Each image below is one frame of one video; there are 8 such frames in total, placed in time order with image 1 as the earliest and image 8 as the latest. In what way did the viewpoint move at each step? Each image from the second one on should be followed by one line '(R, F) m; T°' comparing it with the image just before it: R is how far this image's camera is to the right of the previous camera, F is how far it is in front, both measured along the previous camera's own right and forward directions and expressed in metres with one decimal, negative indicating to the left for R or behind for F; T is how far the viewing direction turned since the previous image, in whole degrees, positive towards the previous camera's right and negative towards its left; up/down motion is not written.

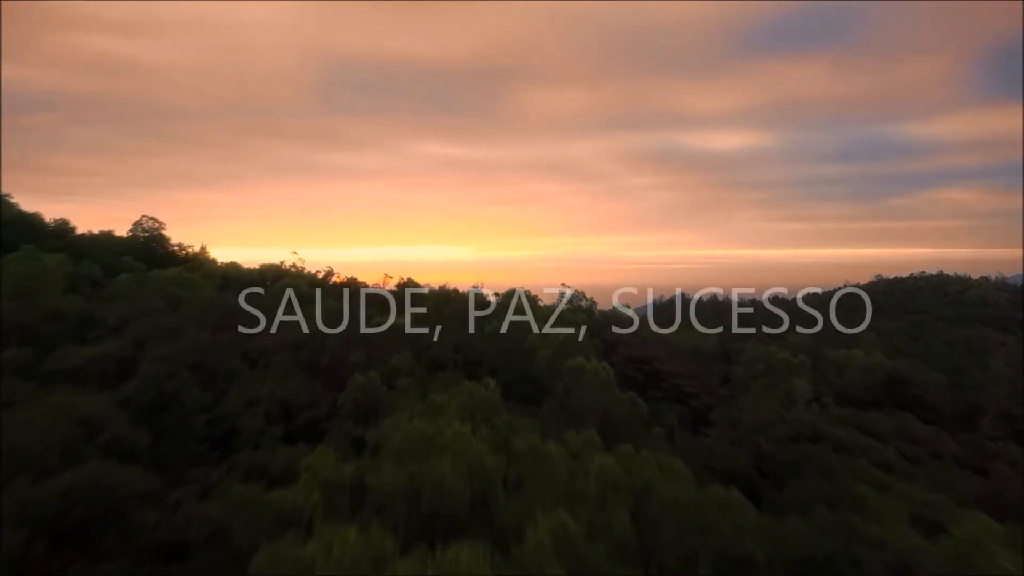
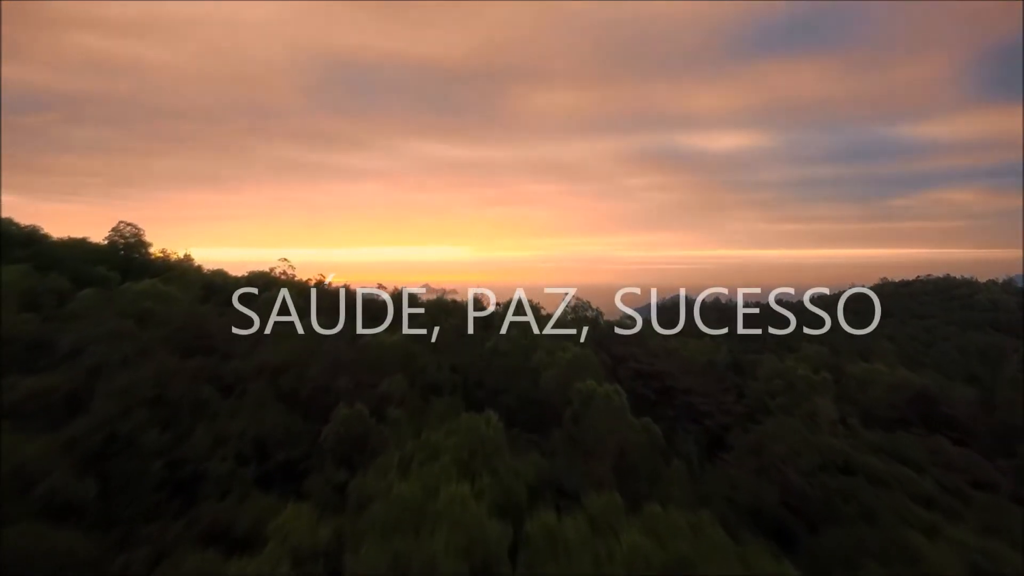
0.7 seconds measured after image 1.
(-0.1, +0.8) m; 0°
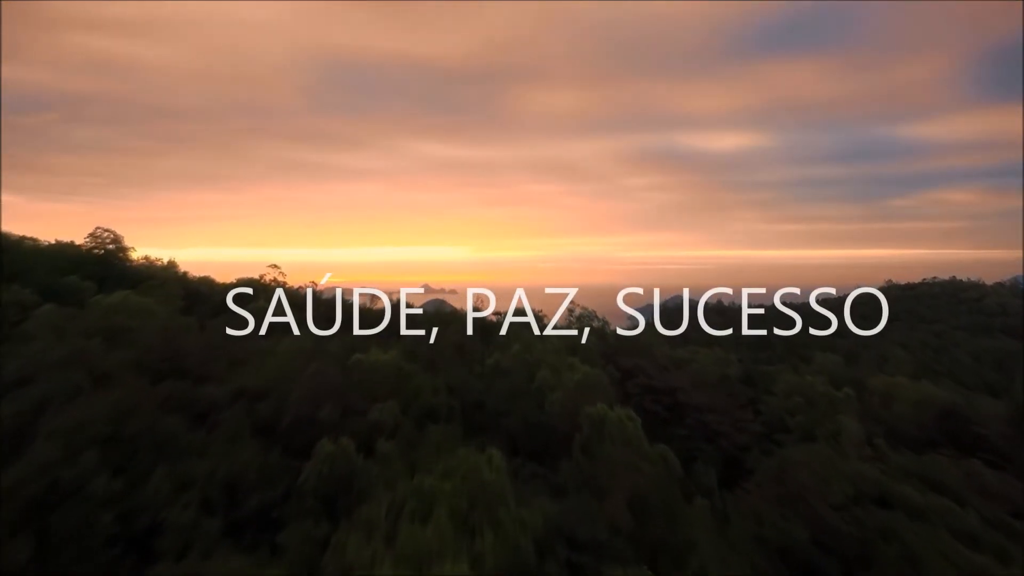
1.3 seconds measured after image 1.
(-0.1, +0.8) m; 0°
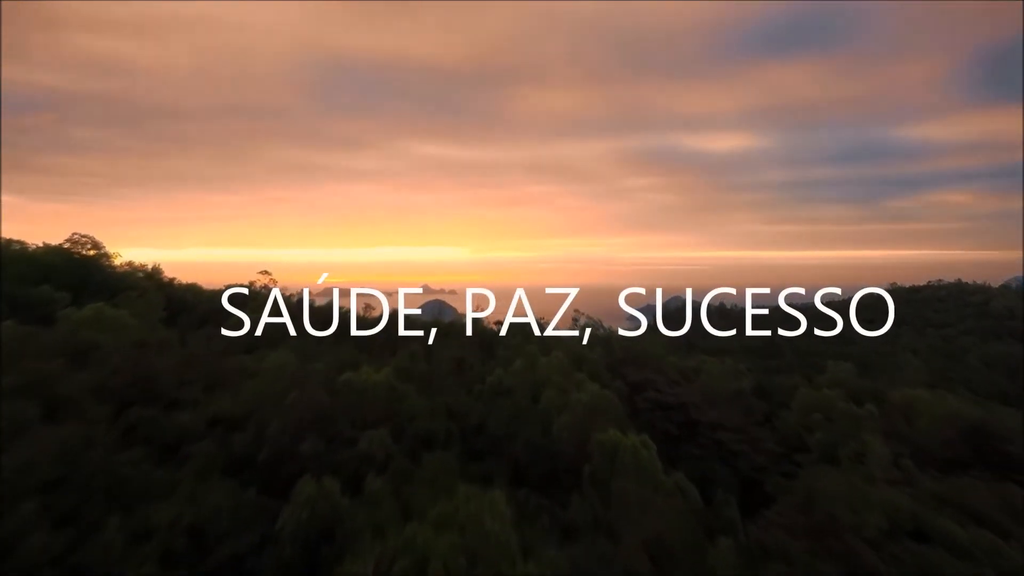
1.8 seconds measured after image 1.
(-0.1, +0.7) m; 0°
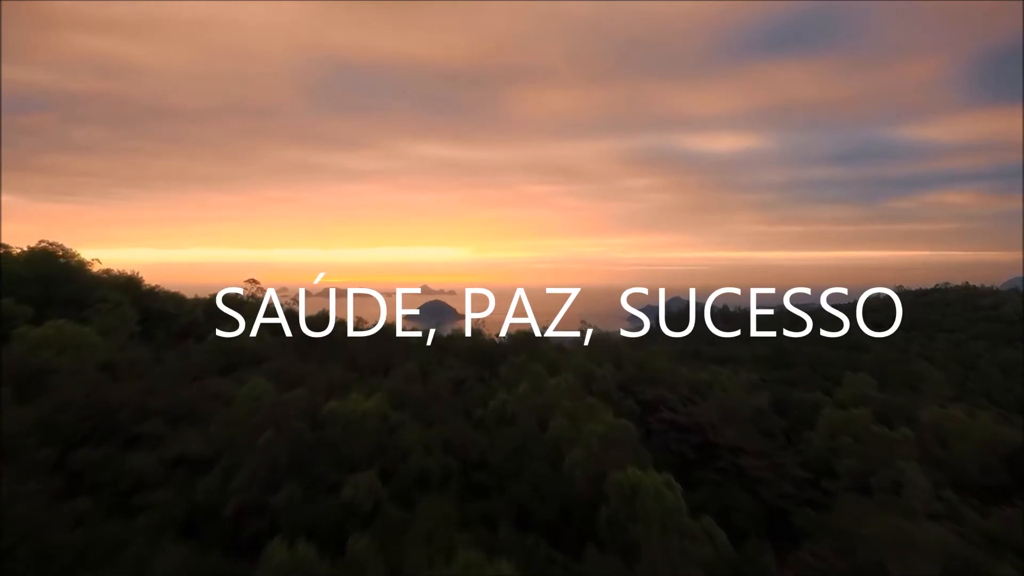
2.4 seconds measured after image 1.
(-0.1, +0.8) m; 0°
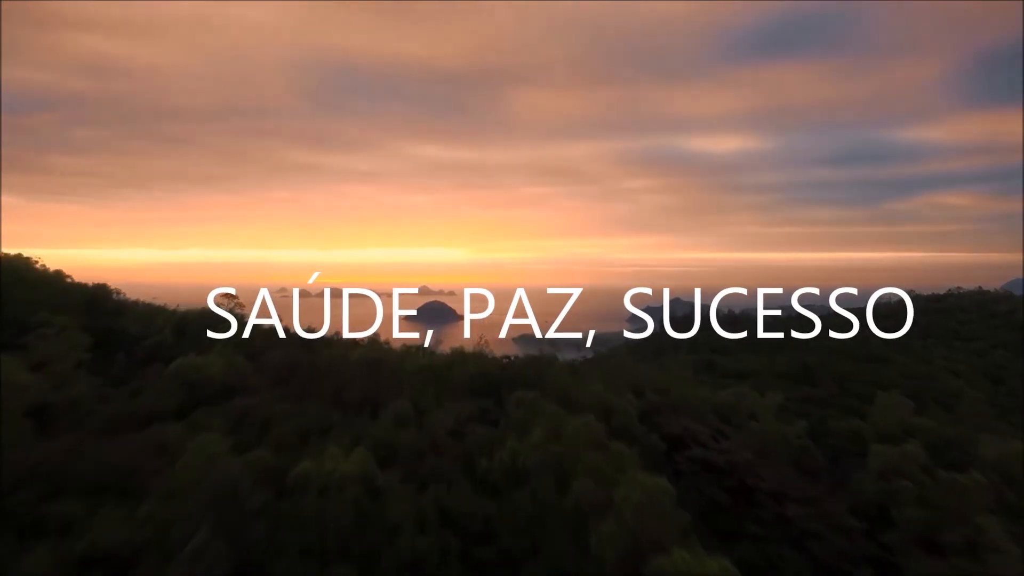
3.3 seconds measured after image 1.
(-0.2, +1.3) m; 0°
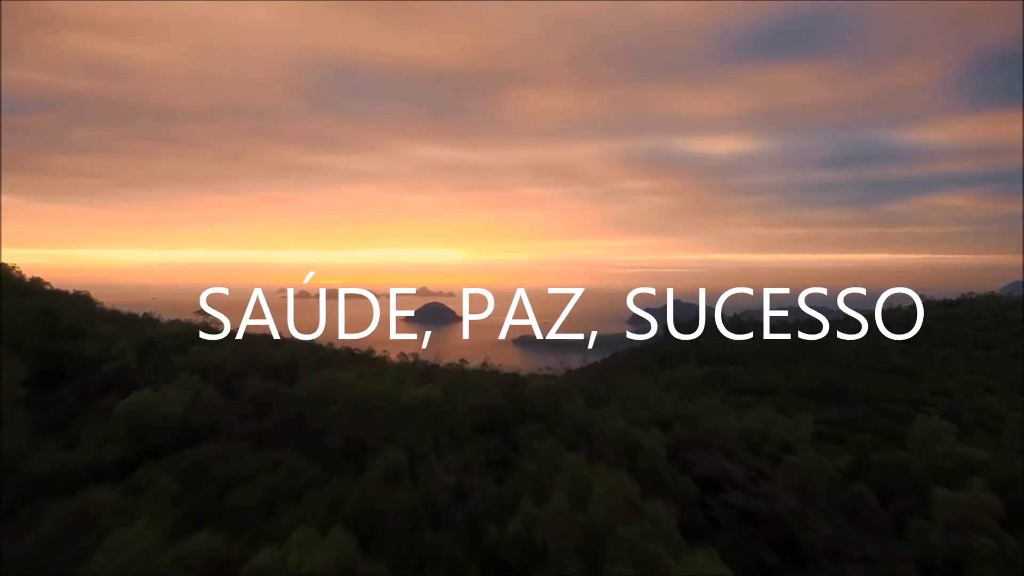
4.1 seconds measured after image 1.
(-0.3, +1.3) m; 0°
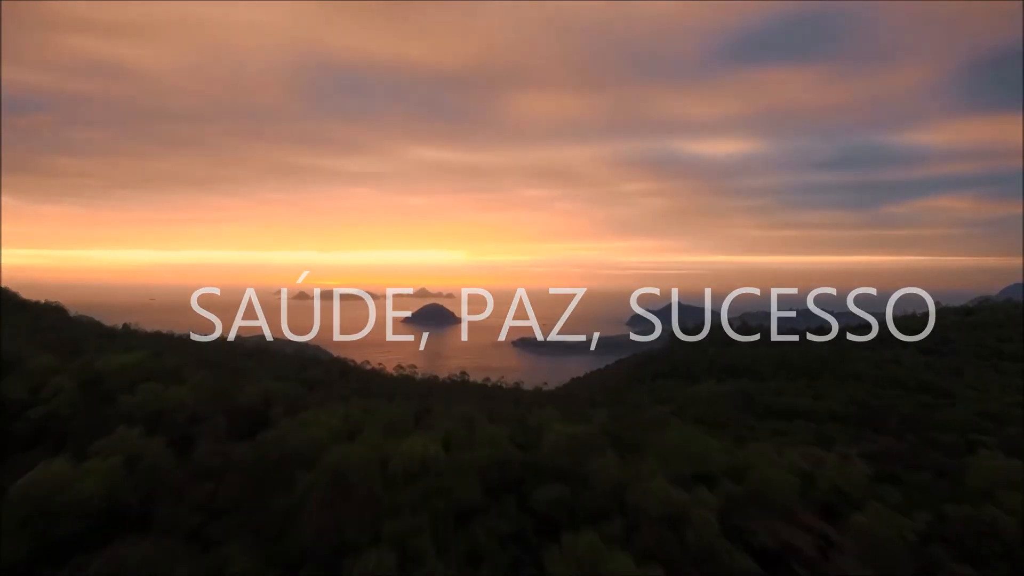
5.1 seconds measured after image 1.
(-0.4, +1.6) m; 0°
